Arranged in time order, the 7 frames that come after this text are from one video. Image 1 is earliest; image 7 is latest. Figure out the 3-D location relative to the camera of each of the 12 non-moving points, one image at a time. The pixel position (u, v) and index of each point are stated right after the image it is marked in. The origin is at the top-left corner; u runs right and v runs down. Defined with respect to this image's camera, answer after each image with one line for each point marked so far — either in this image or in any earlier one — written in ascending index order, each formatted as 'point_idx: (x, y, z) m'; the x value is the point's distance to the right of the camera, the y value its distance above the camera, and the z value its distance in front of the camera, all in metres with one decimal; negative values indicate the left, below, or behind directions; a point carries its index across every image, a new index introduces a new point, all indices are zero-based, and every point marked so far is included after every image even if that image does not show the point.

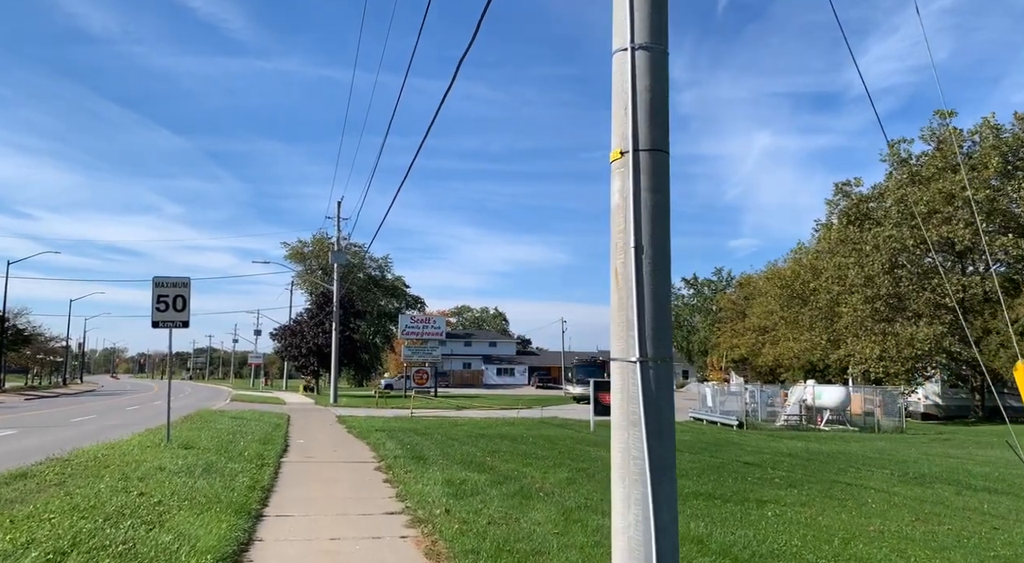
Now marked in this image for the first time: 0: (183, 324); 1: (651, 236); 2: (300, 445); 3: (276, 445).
0: (-5.7, -0.7, +14.2) m
1: (+0.8, +0.3, +4.5) m
2: (-4.7, -3.6, +18.1) m
3: (-4.8, -3.3, +16.5) m
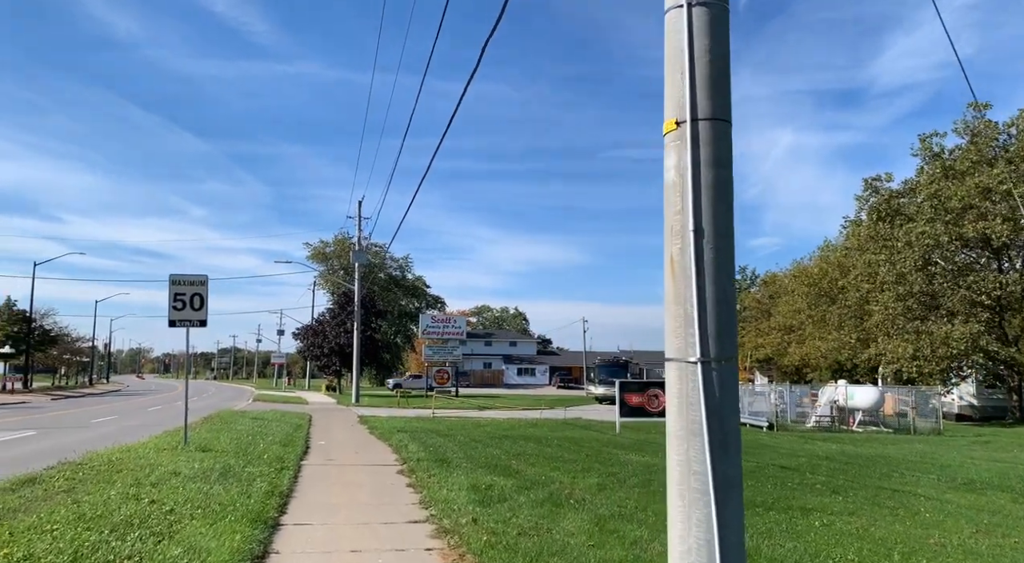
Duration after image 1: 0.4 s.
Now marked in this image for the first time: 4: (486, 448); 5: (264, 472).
0: (-5.3, -0.7, +13.8) m
1: (+1.0, +0.3, +3.9) m
2: (-4.1, -3.6, +17.7) m
3: (-4.2, -3.2, +16.1) m
4: (-0.6, -3.7, +17.9) m
5: (-3.6, -2.8, +11.9) m
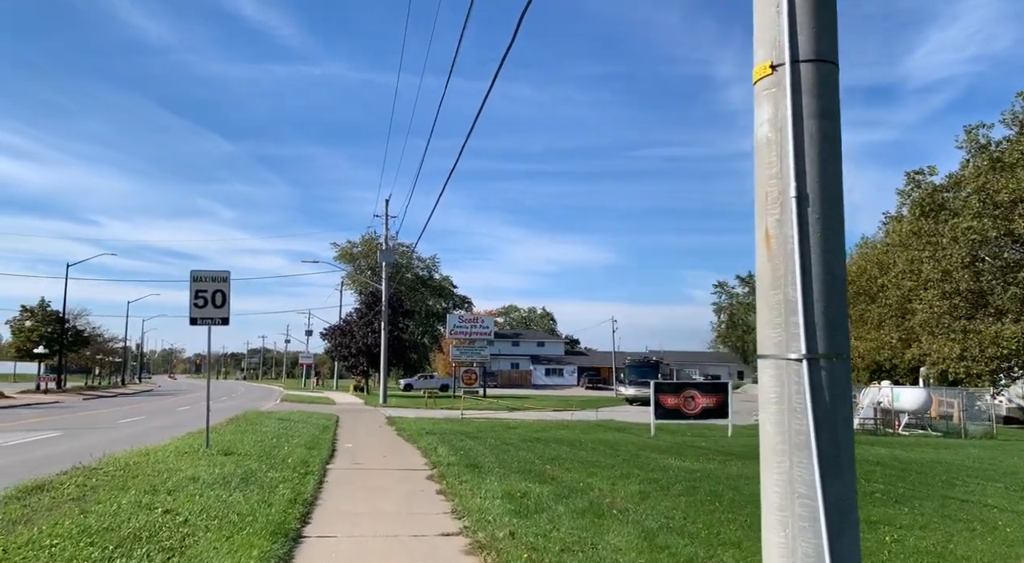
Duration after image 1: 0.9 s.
0: (-4.7, -0.6, +13.3) m
1: (+1.2, +0.4, +3.2) m
2: (-3.4, -3.5, +17.1) m
3: (-3.6, -3.2, +15.5) m
4: (+0.1, -3.6, +17.2) m
5: (-3.1, -2.7, +11.3) m
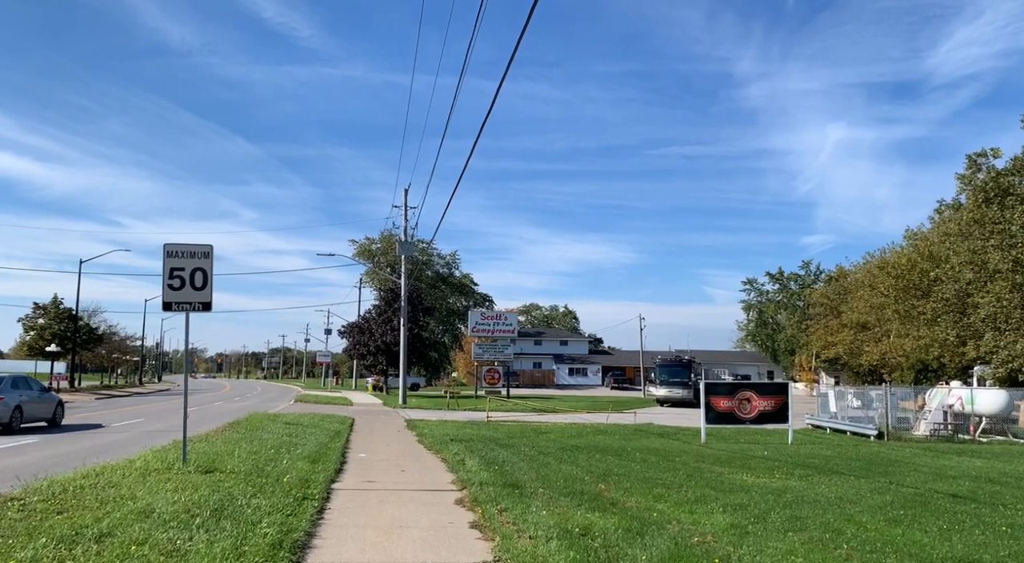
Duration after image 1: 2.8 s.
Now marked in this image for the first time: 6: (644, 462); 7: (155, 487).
0: (-4.1, -0.3, +10.8) m
1: (+1.6, +0.7, +0.5) m
2: (-2.7, -3.2, +14.6) m
3: (-2.9, -2.9, +13.0) m
4: (+0.8, -3.3, +14.6) m
5: (-2.5, -2.4, +8.7) m
6: (+2.7, -3.6, +16.4) m
7: (-3.7, -2.2, +8.6) m
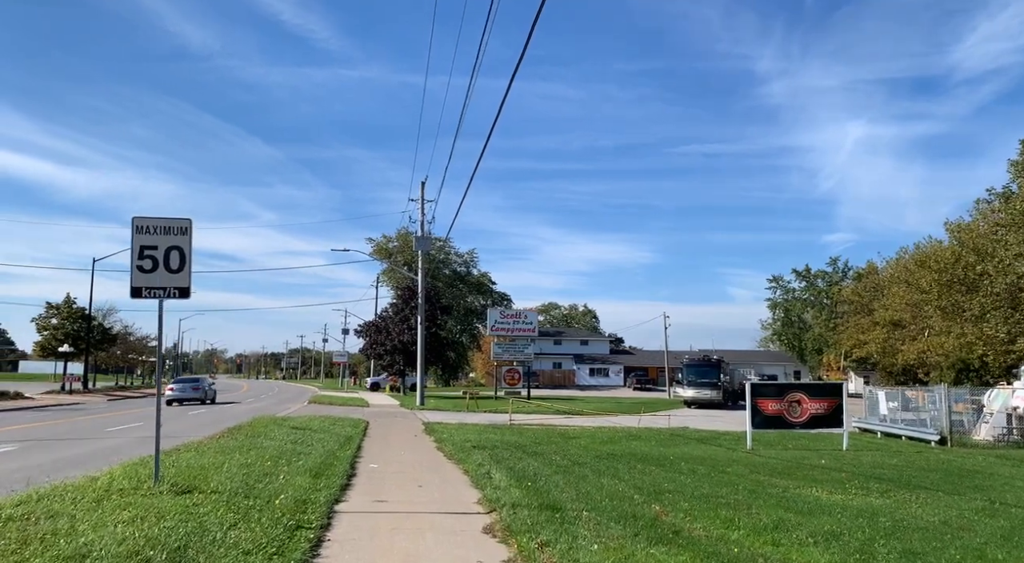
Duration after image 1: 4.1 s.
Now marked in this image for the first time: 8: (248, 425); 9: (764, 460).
0: (-3.6, -0.1, +9.0) m
1: (+1.8, +0.9, -1.4) m
2: (-2.2, -3.0, +12.8) m
3: (-2.4, -2.7, +11.1) m
4: (+1.3, -3.1, +12.7) m
5: (-2.1, -2.2, +6.9) m
6: (+3.2, -3.4, +14.5) m
7: (-3.4, -1.9, +6.8) m
8: (-6.1, -3.3, +18.8) m
9: (+5.6, -3.9, +18.2) m
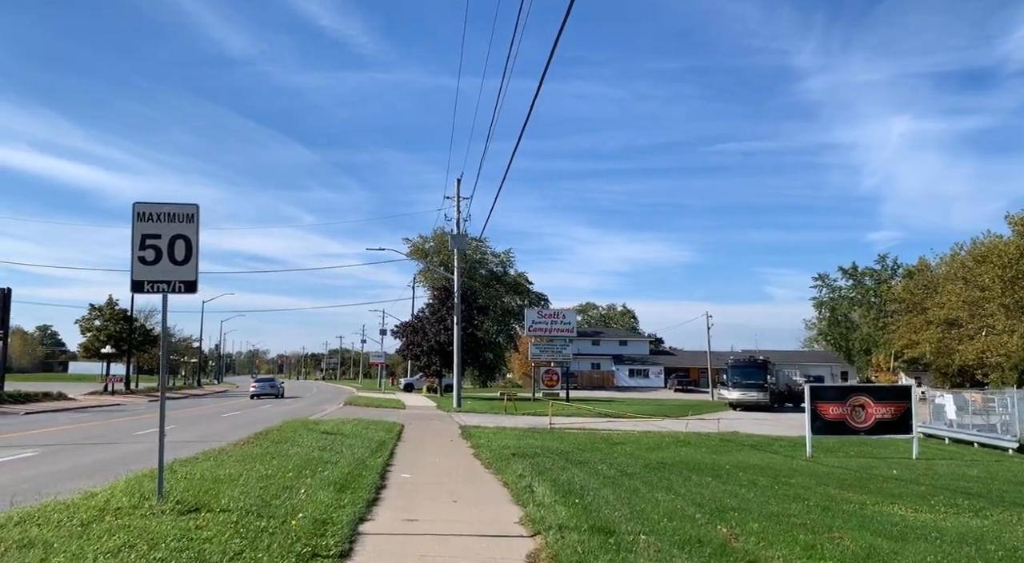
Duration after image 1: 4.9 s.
0: (-3.2, -0.1, +8.0) m
1: (+1.8, +1.0, -2.6) m
2: (-1.6, -2.9, +11.7) m
3: (-1.9, -2.6, +10.1) m
4: (+2.0, -3.0, +11.5) m
5: (-1.8, -2.1, +5.9) m
6: (+3.9, -3.3, +13.2) m
7: (-3.0, -1.9, +5.8) m
8: (-5.2, -3.2, +17.9) m
9: (+6.5, -3.8, +16.8) m
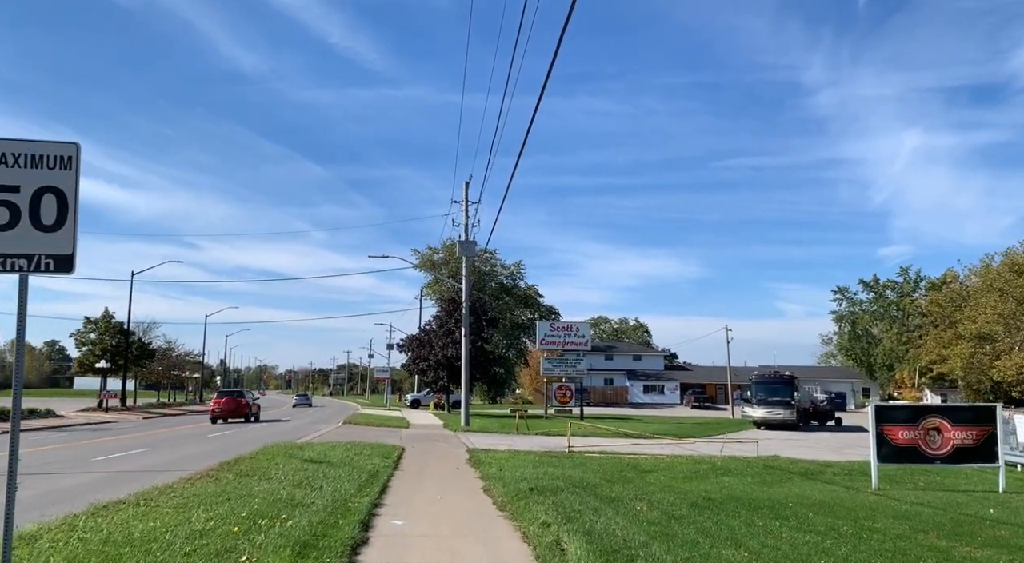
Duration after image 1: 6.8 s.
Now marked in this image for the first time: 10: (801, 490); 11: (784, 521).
0: (-3.0, +0.1, +5.4) m
1: (+1.9, +1.4, -5.2) m
2: (-1.3, -2.8, +9.0) m
3: (-1.7, -2.5, +7.4) m
4: (+2.2, -2.9, +8.8) m
5: (-1.6, -1.9, +3.2) m
6: (+4.2, -3.2, +10.4) m
7: (-2.8, -1.7, +3.1) m
8: (-4.9, -3.3, +15.2) m
9: (+6.8, -3.8, +14.0) m
10: (+5.7, -4.1, +16.0) m
11: (+3.8, -3.4, +11.7) m
